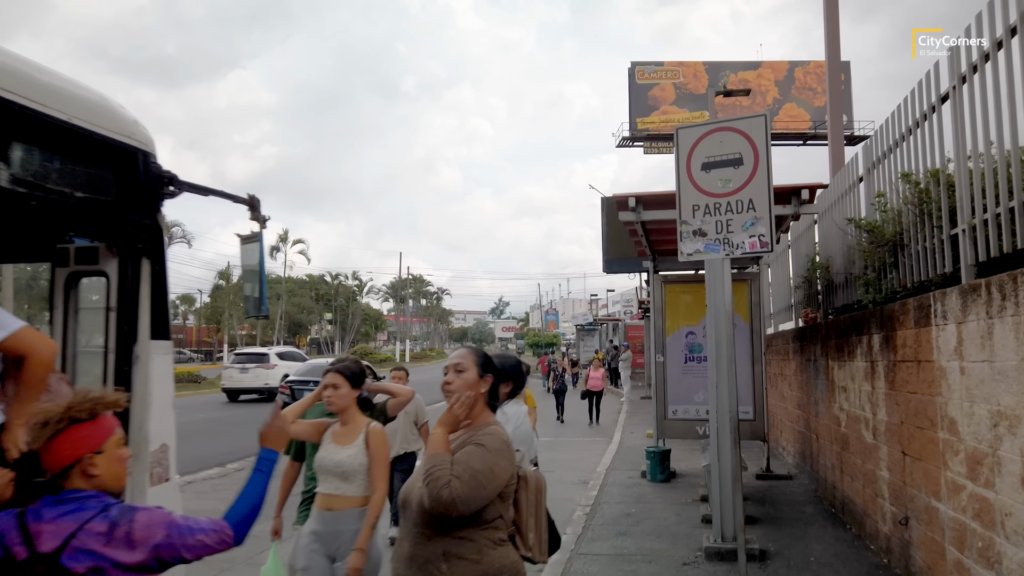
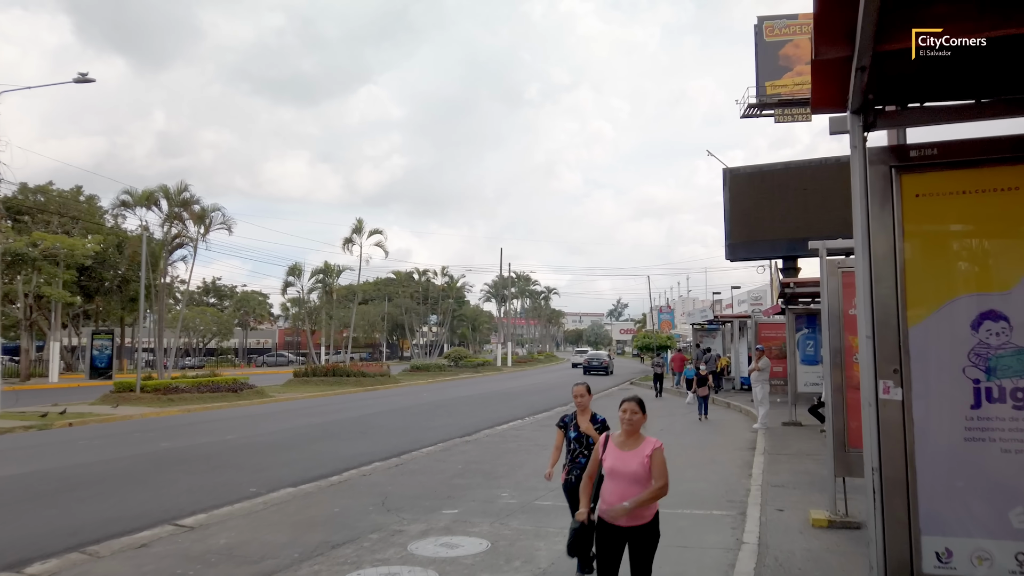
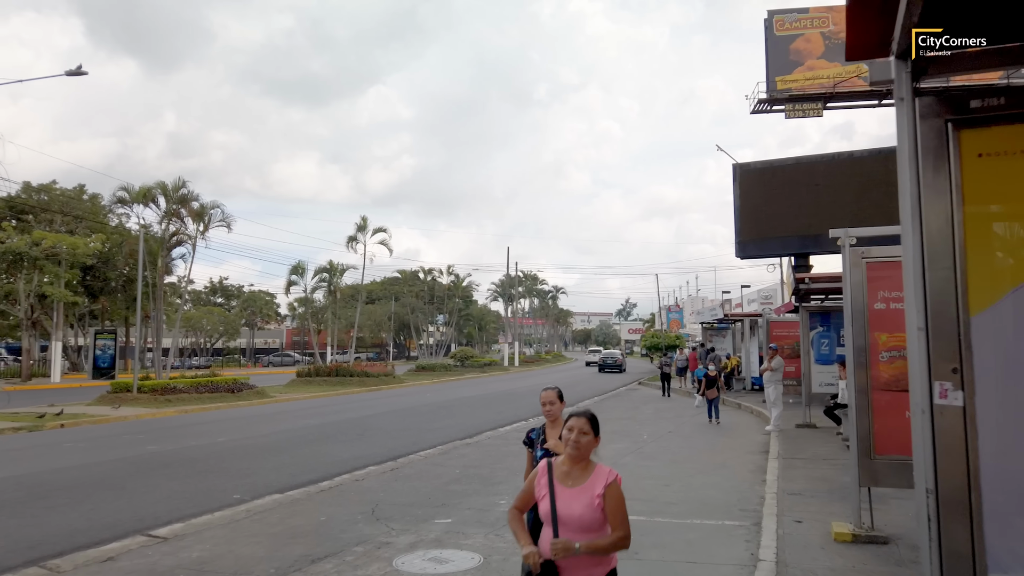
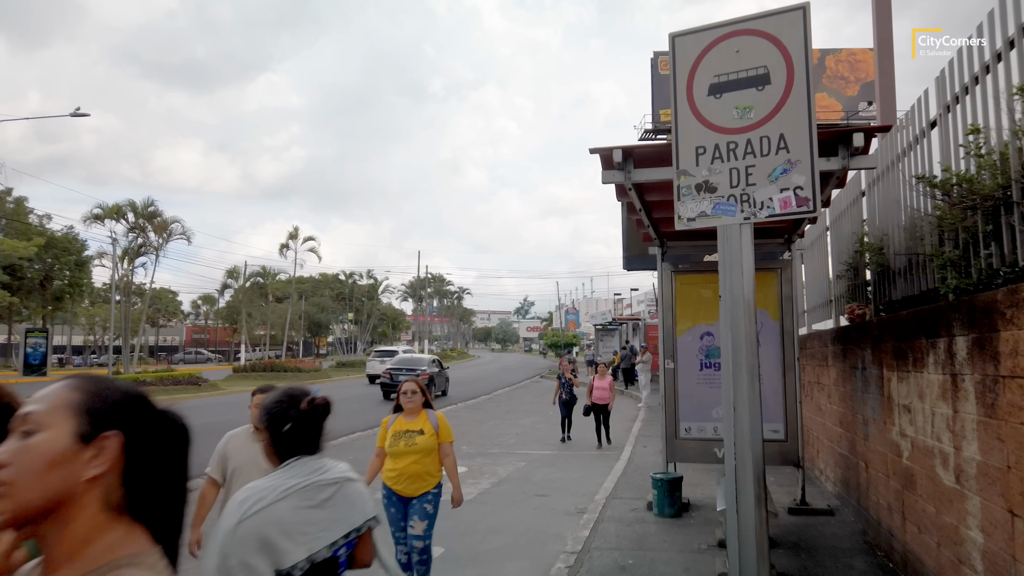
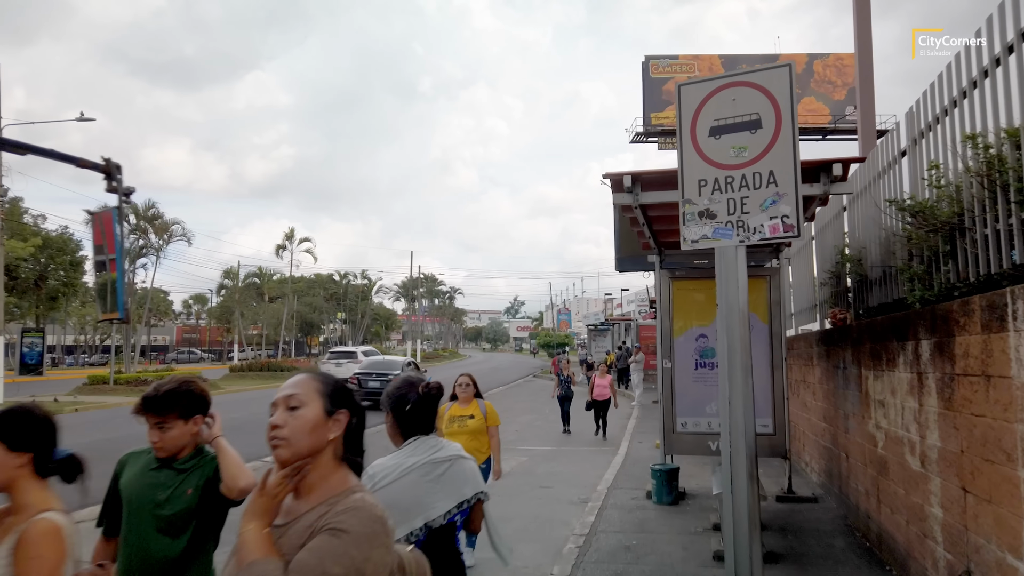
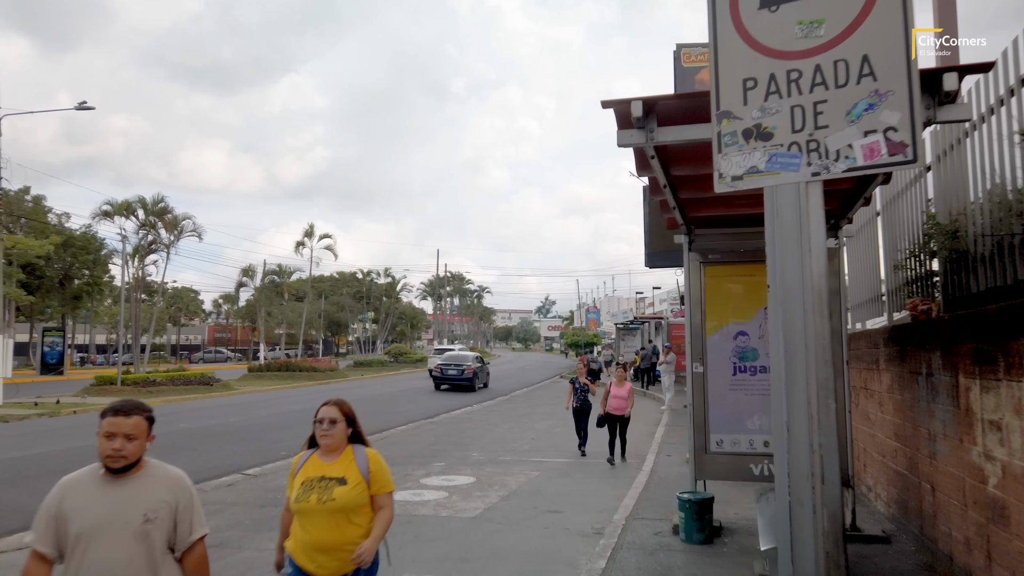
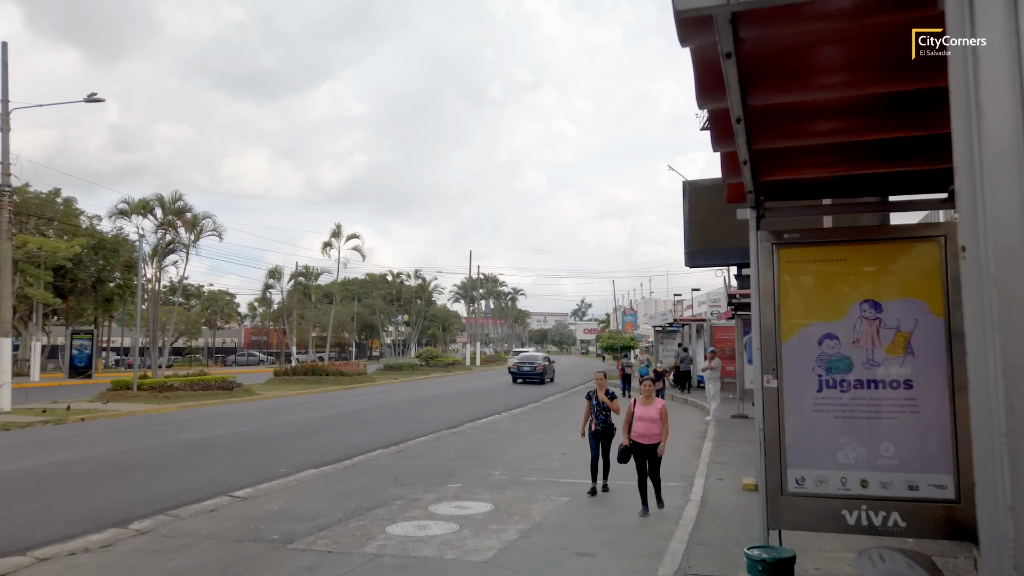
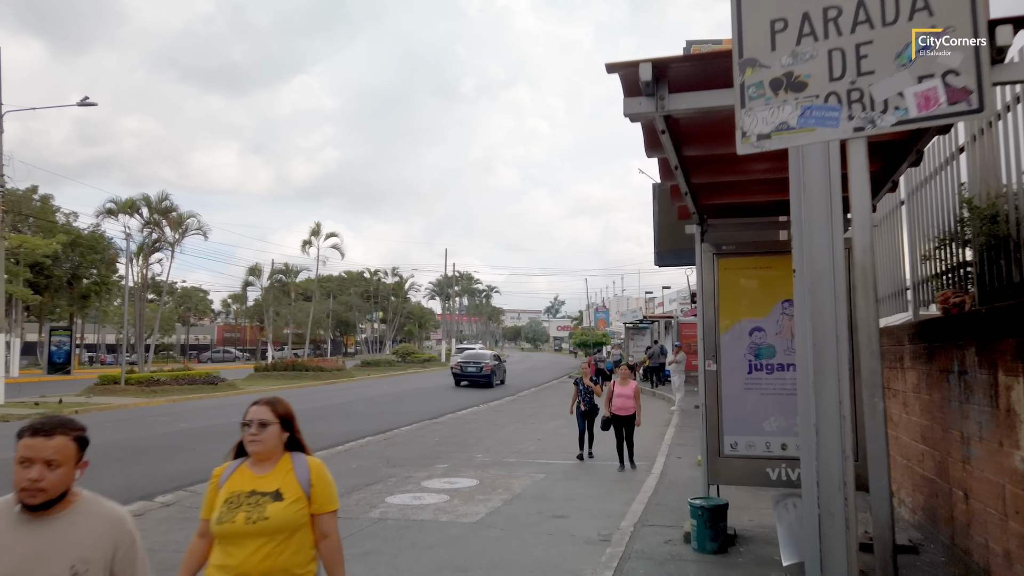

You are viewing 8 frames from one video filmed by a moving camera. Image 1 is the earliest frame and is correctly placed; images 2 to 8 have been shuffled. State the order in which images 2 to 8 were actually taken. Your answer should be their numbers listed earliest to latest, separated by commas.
5, 4, 6, 8, 7, 2, 3
